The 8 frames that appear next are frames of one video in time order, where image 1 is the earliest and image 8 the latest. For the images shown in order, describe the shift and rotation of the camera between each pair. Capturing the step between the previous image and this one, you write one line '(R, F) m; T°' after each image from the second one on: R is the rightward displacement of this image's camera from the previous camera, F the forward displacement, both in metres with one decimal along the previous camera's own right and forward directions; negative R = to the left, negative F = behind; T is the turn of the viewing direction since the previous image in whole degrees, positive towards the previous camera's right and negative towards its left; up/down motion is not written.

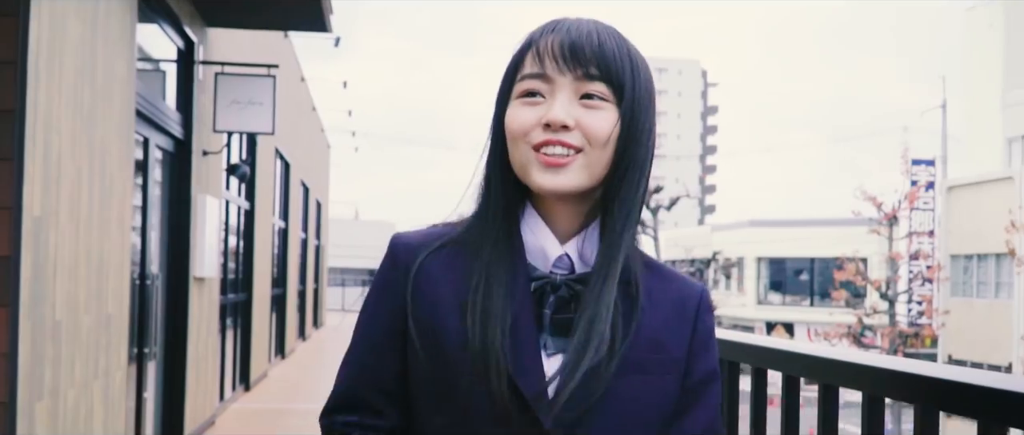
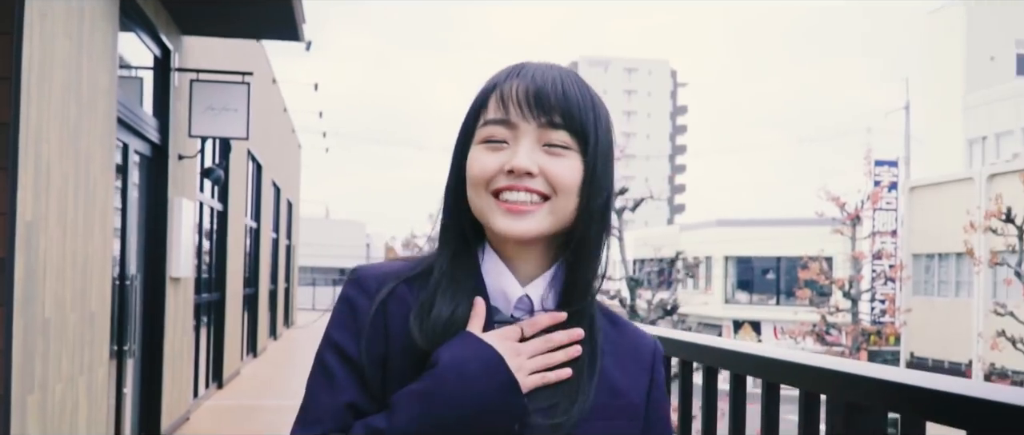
(0.0, -0.2) m; +2°
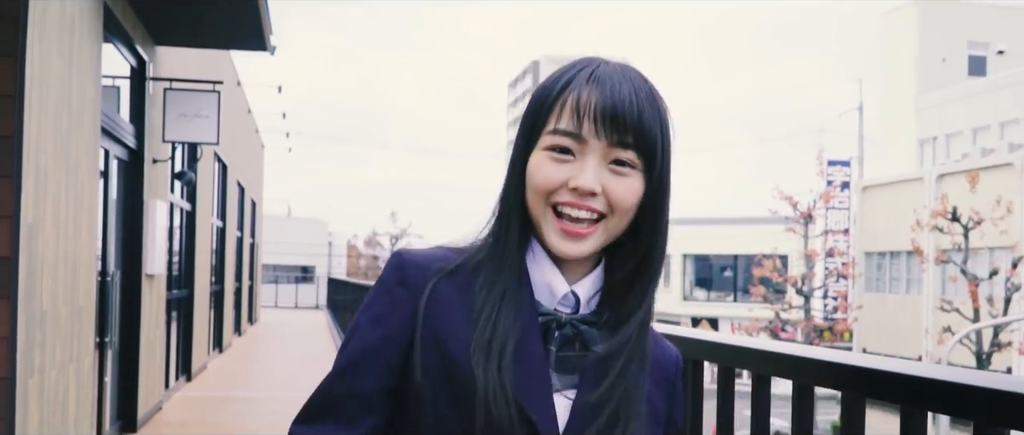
(0.0, -0.4) m; +2°
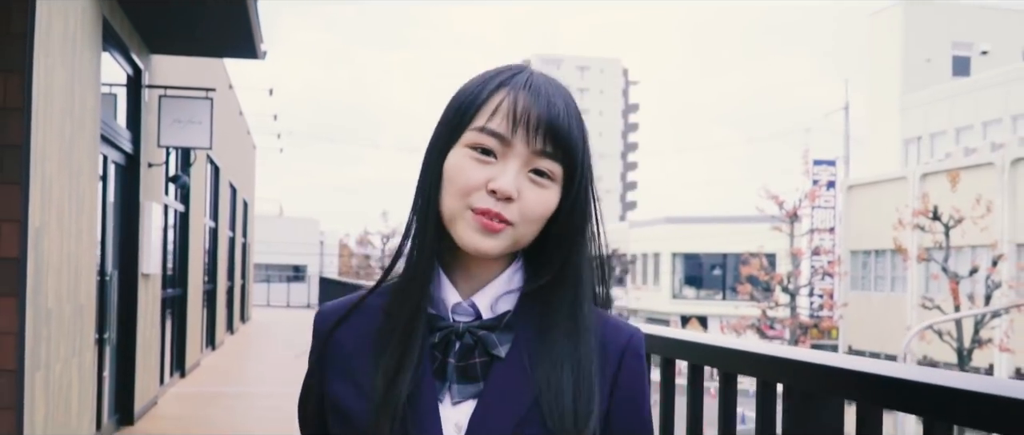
(+0.1, -0.2) m; 0°
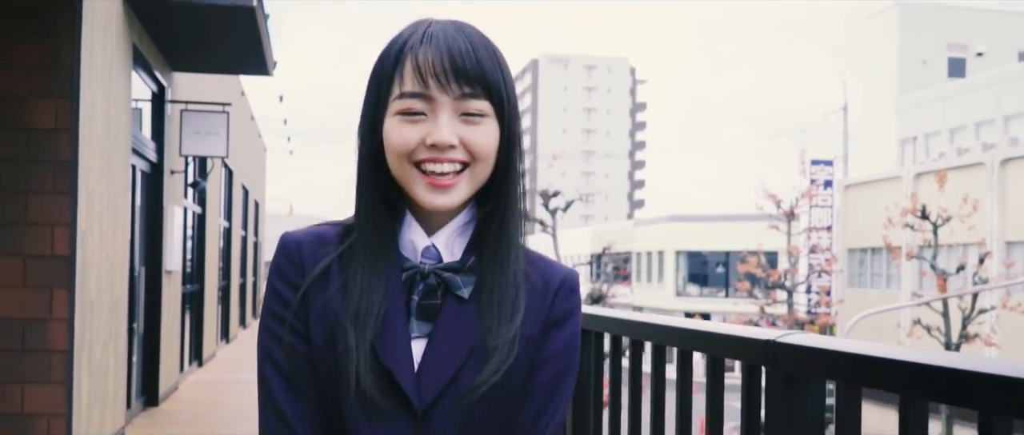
(+0.2, -0.6) m; -1°
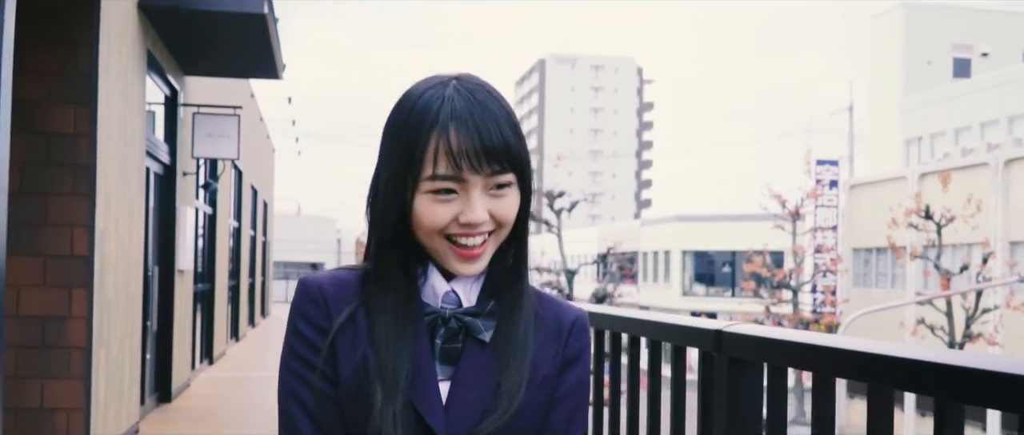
(0.0, -0.1) m; 0°
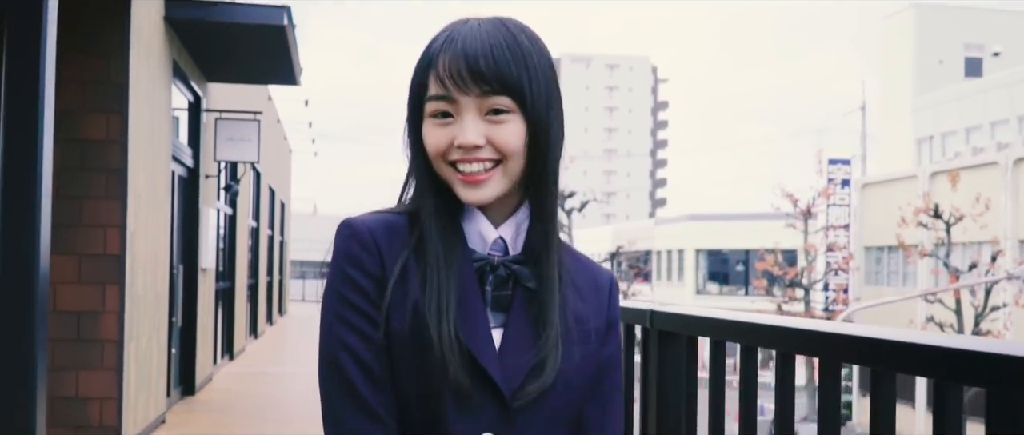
(+0.1, -0.3) m; -1°
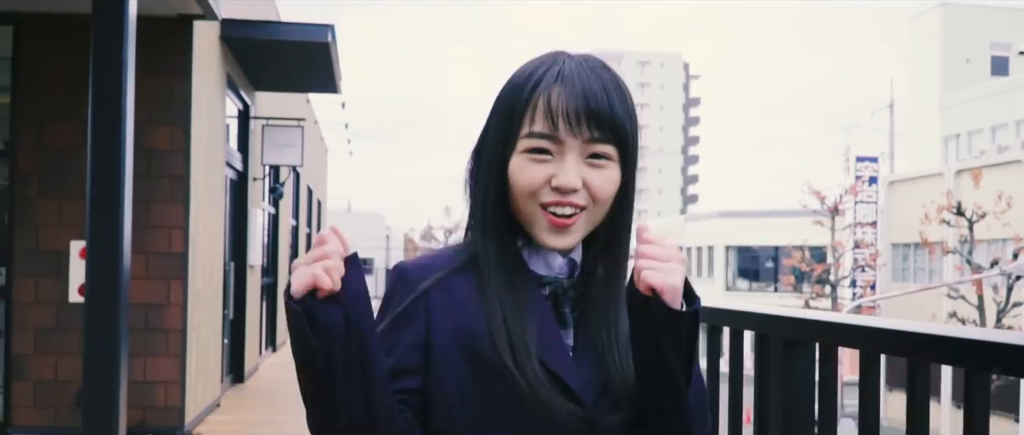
(+0.1, -0.5) m; -2°
